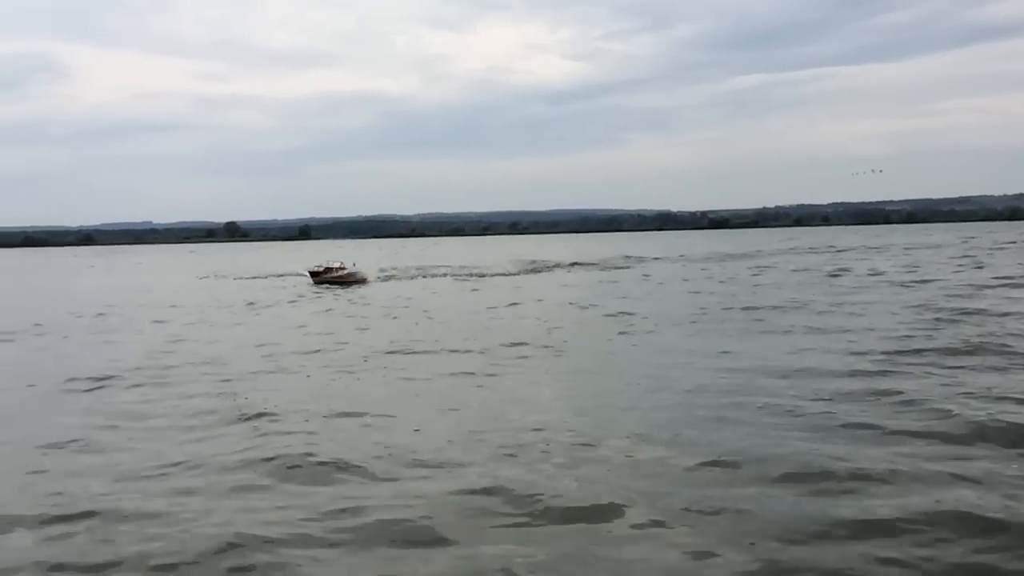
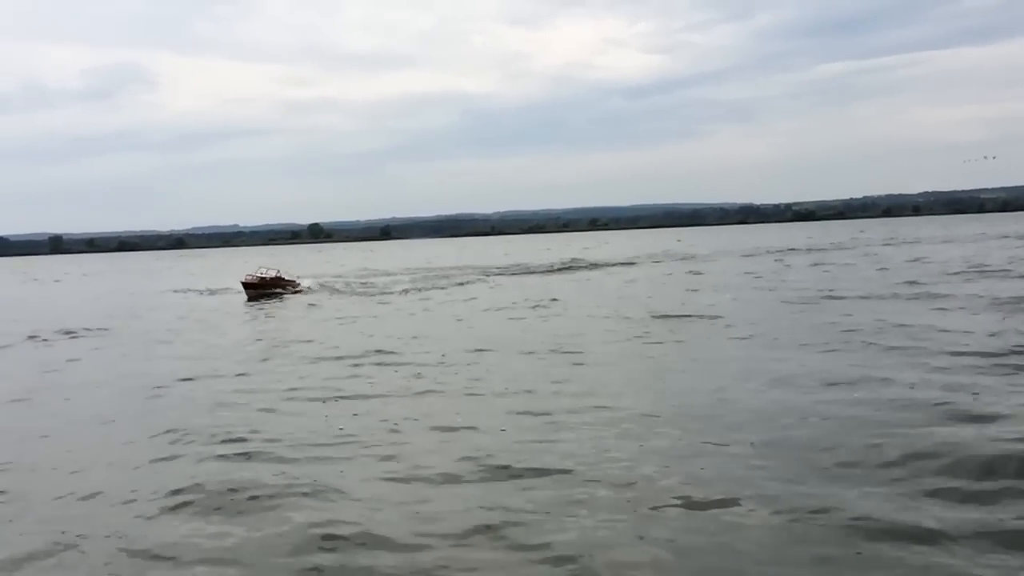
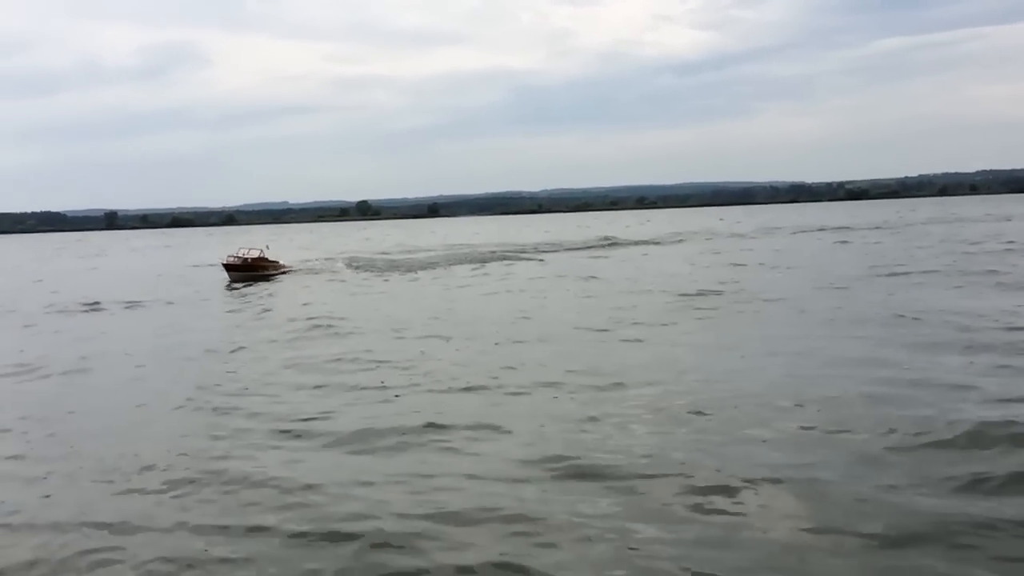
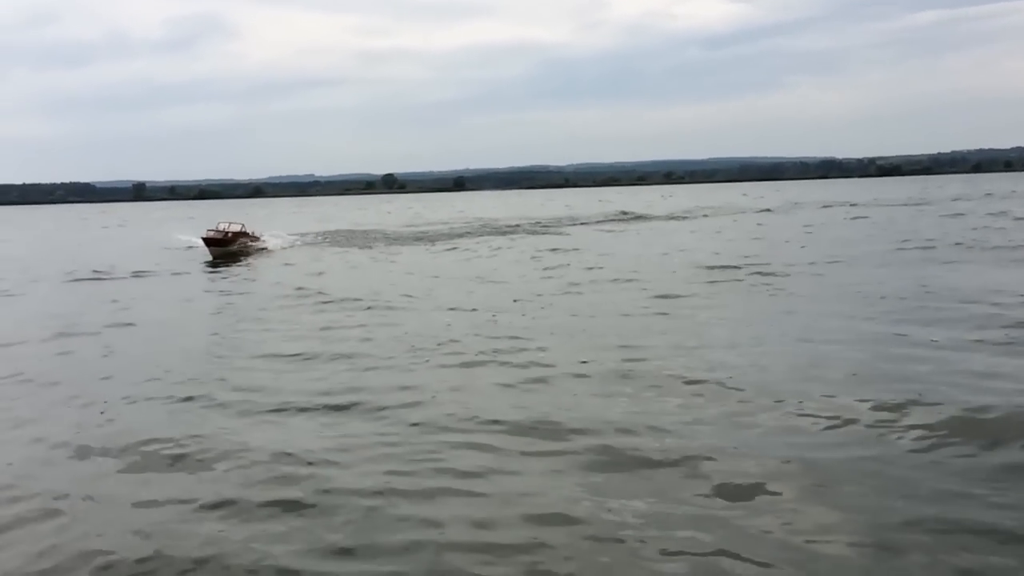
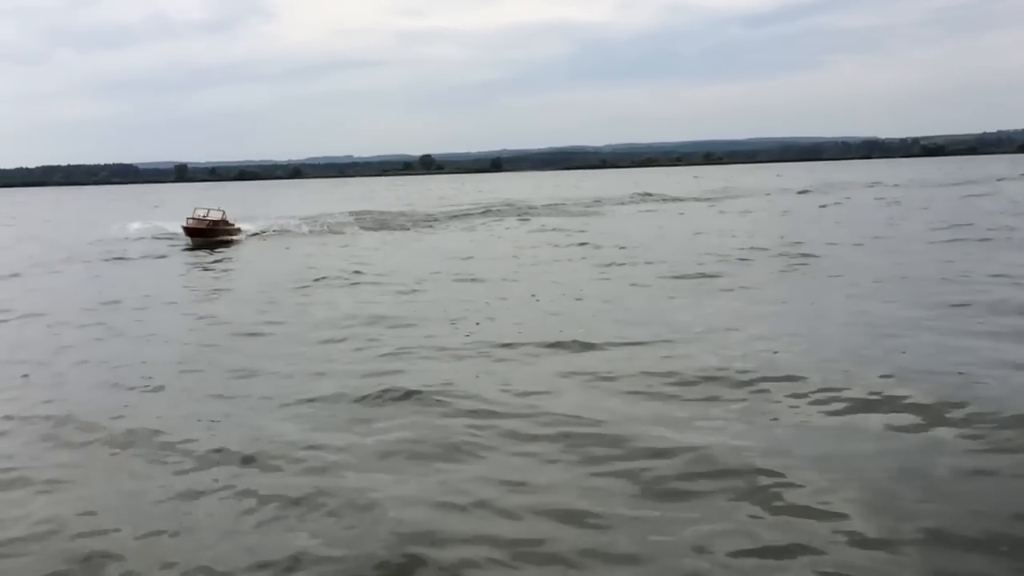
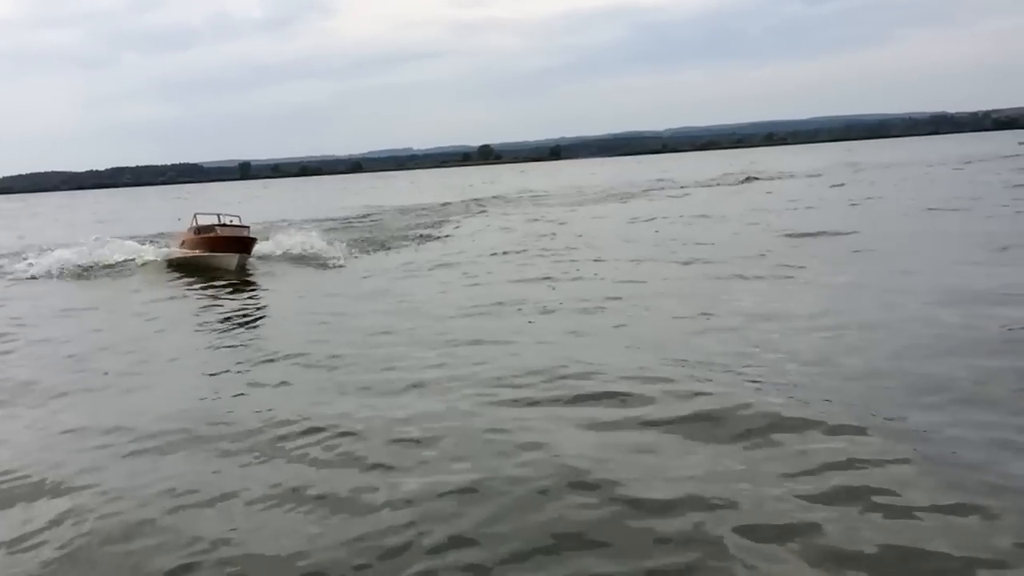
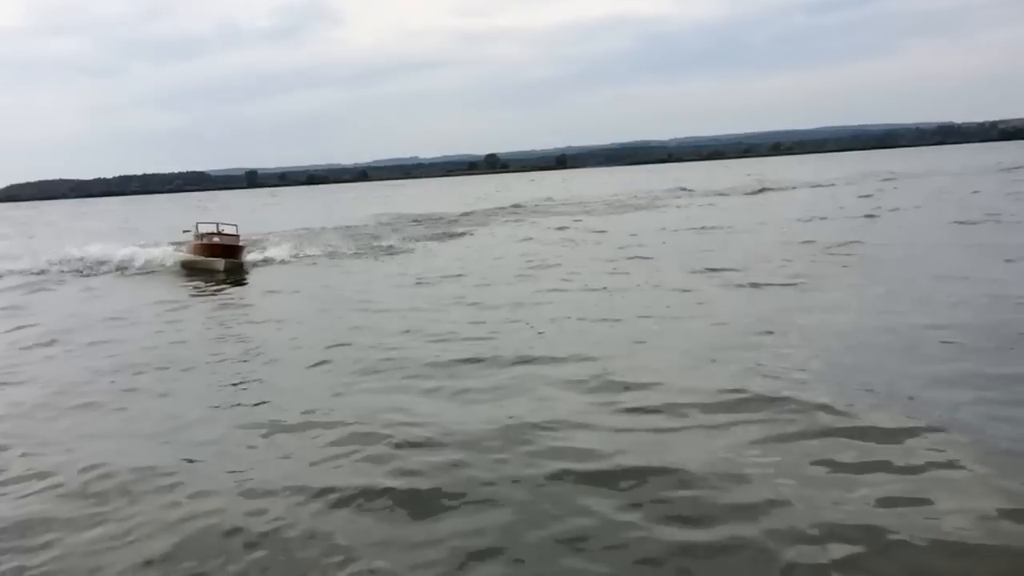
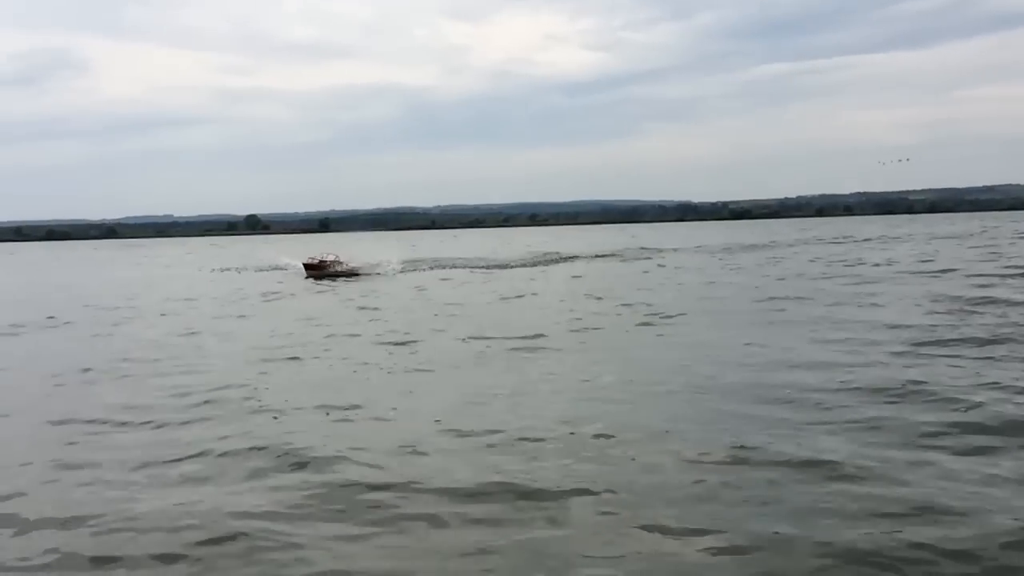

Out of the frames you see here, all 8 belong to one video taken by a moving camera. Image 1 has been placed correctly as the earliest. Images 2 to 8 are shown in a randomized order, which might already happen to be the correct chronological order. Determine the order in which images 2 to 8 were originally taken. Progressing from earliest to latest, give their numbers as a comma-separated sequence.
8, 2, 3, 4, 5, 7, 6
